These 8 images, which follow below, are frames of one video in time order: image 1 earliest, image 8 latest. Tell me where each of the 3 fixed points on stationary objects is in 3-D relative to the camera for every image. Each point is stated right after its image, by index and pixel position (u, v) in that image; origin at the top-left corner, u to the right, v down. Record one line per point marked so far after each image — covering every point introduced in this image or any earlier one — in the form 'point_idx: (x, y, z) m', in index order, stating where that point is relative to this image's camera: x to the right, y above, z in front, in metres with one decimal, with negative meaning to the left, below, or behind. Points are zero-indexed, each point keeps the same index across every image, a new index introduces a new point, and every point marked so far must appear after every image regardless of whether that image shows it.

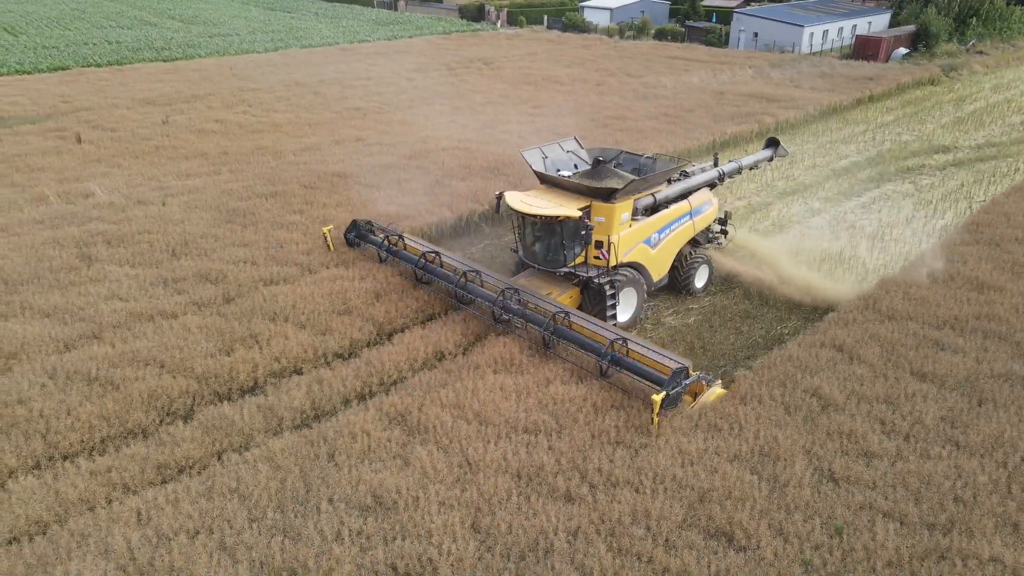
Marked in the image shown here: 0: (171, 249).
0: (-5.7, +0.7, +11.3) m
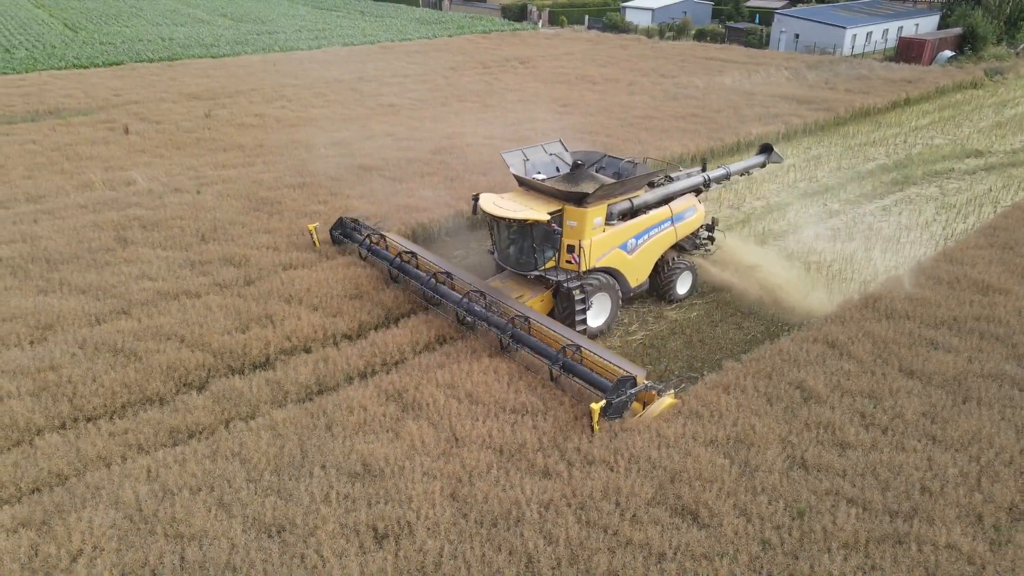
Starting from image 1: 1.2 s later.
0: (-5.5, +1.0, +11.8) m
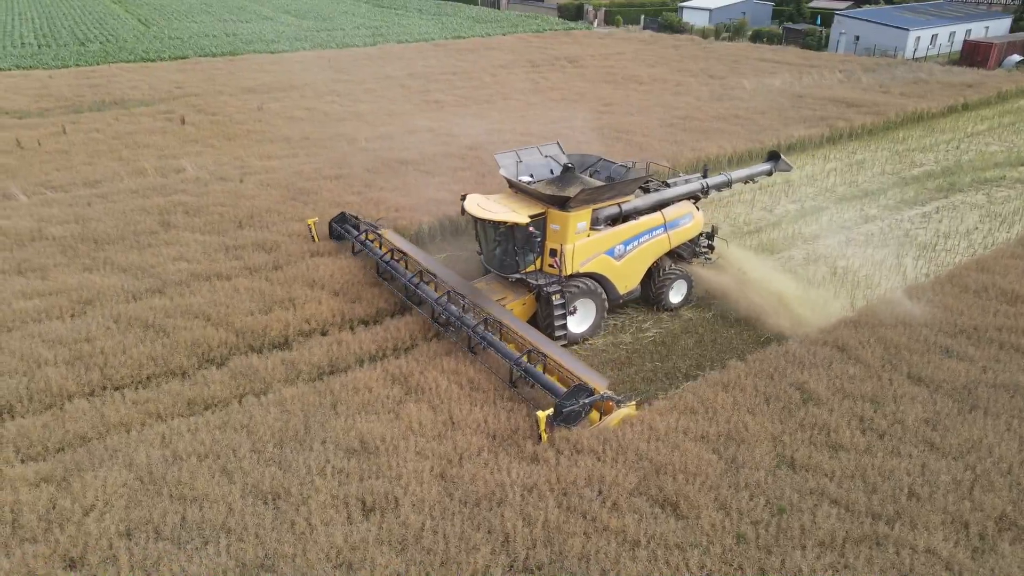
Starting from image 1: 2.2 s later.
0: (-5.0, +1.2, +12.3) m
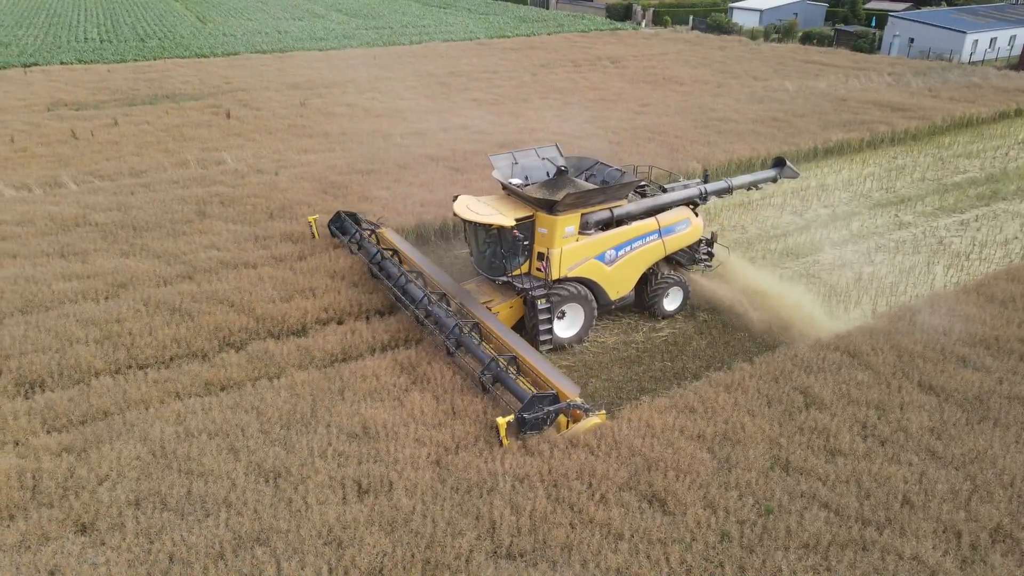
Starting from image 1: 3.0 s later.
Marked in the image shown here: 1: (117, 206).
0: (-4.6, +1.4, +12.6) m
1: (-8.0, +1.7, +13.5) m
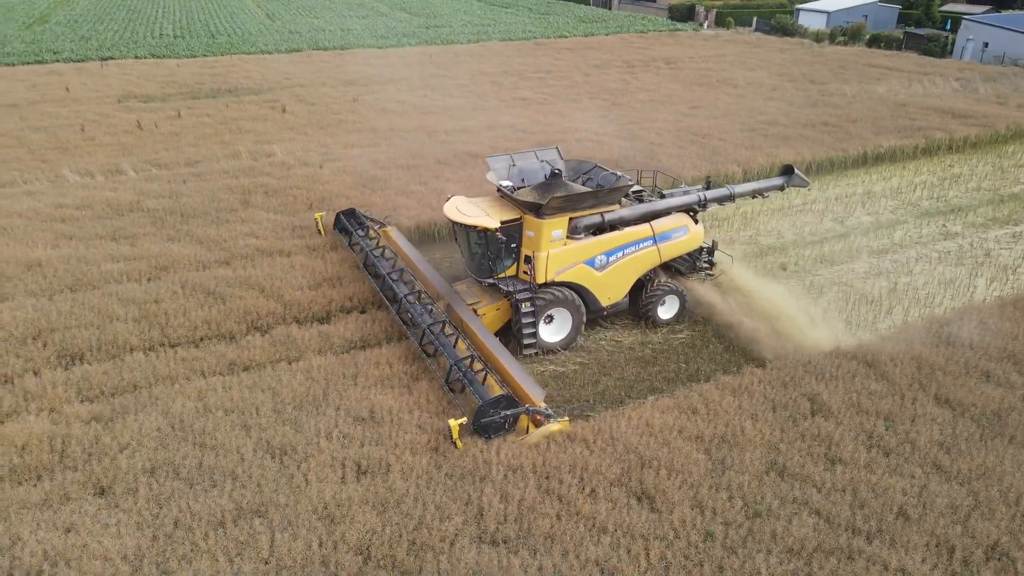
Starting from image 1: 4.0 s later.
0: (-3.9, +1.7, +13.0) m
1: (-7.2, +2.0, +14.1) m
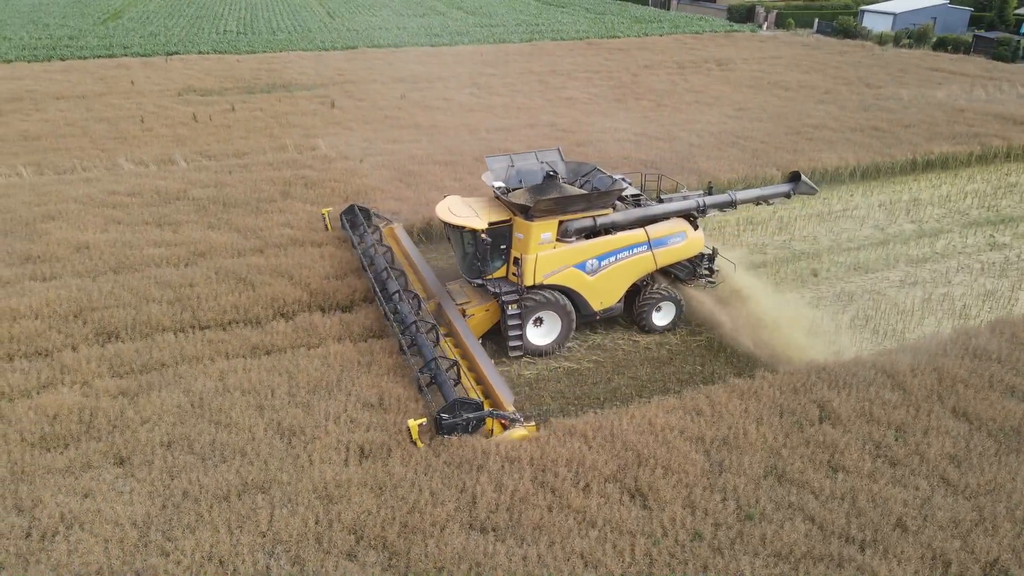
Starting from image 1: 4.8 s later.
0: (-3.3, +1.8, +13.4) m
1: (-6.5, +2.3, +14.7) m
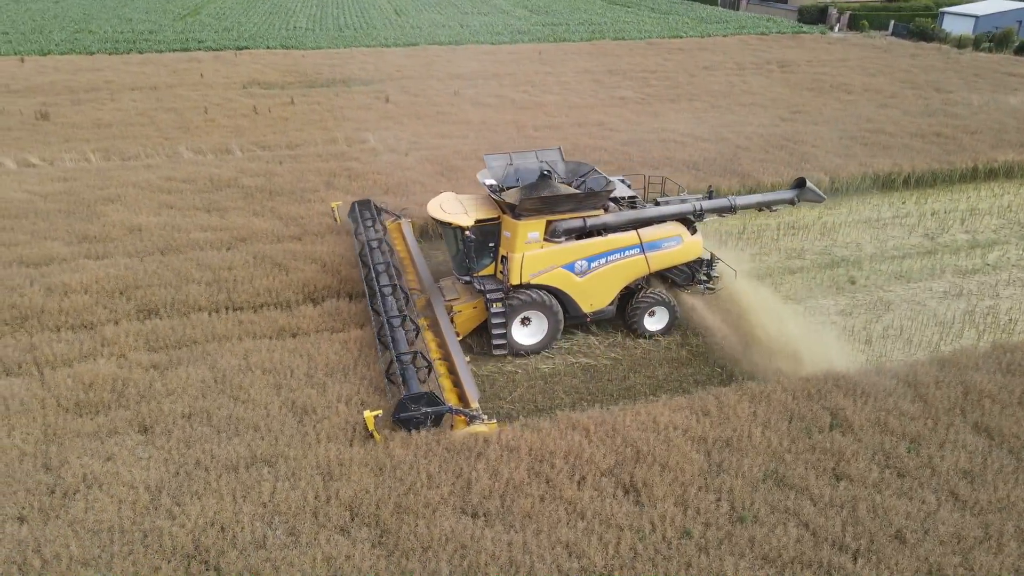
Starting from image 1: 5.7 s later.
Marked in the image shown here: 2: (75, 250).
0: (-2.5, +2.0, +13.6) m
1: (-5.6, +2.6, +15.2) m
2: (-6.7, +0.6, +10.1) m
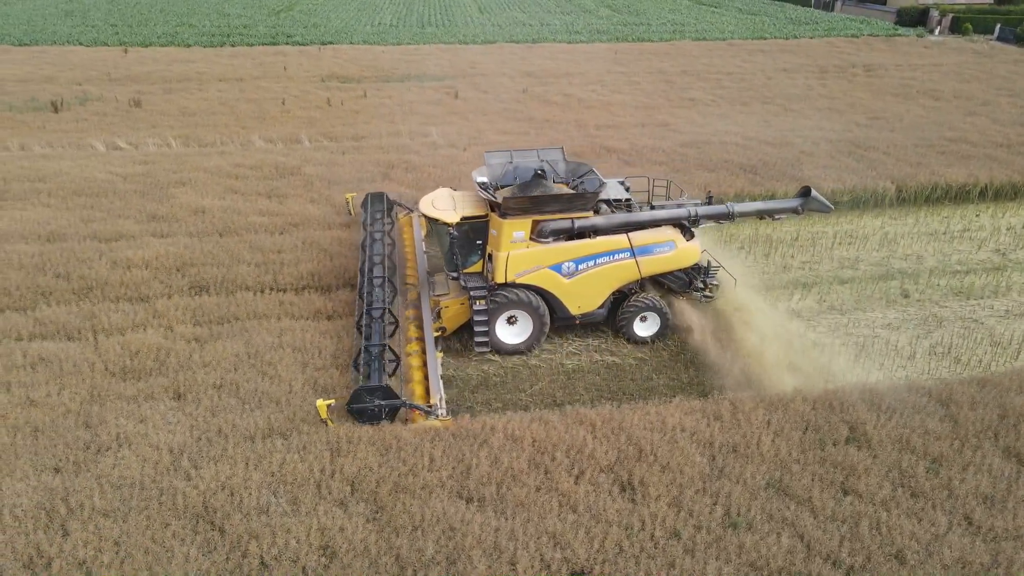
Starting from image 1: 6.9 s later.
0: (-1.5, +2.2, +13.9) m
1: (-4.4, +3.0, +15.7) m
2: (-6.0, +1.0, +10.8) m
